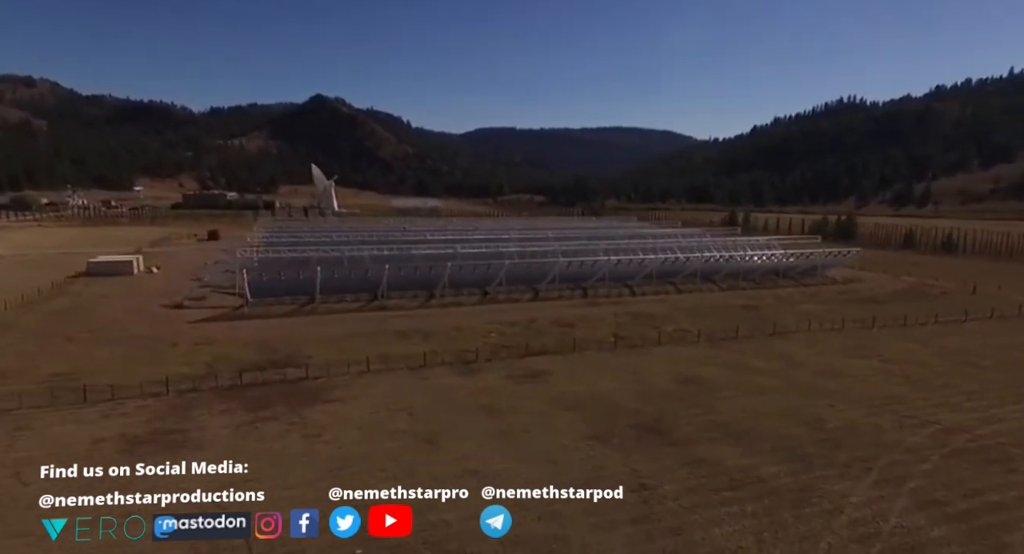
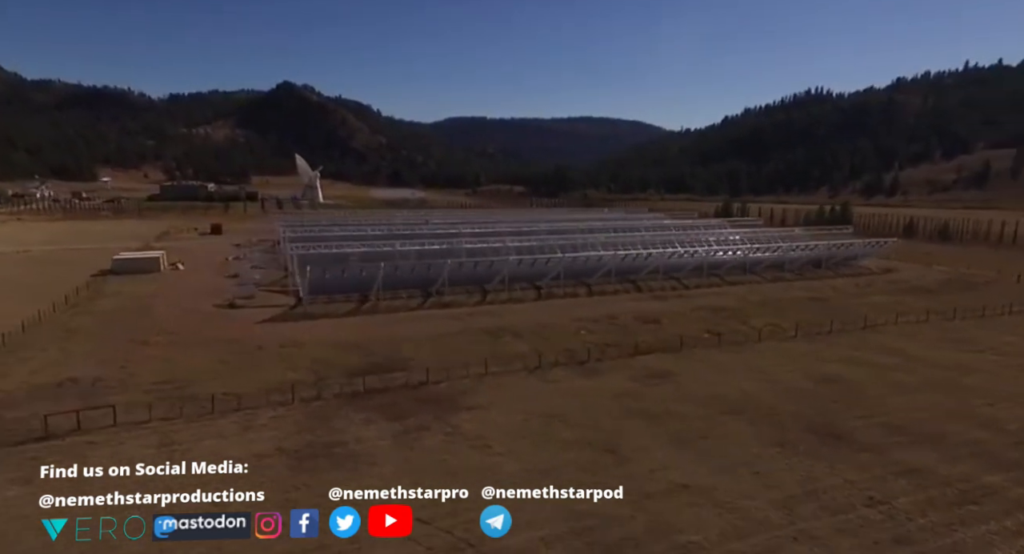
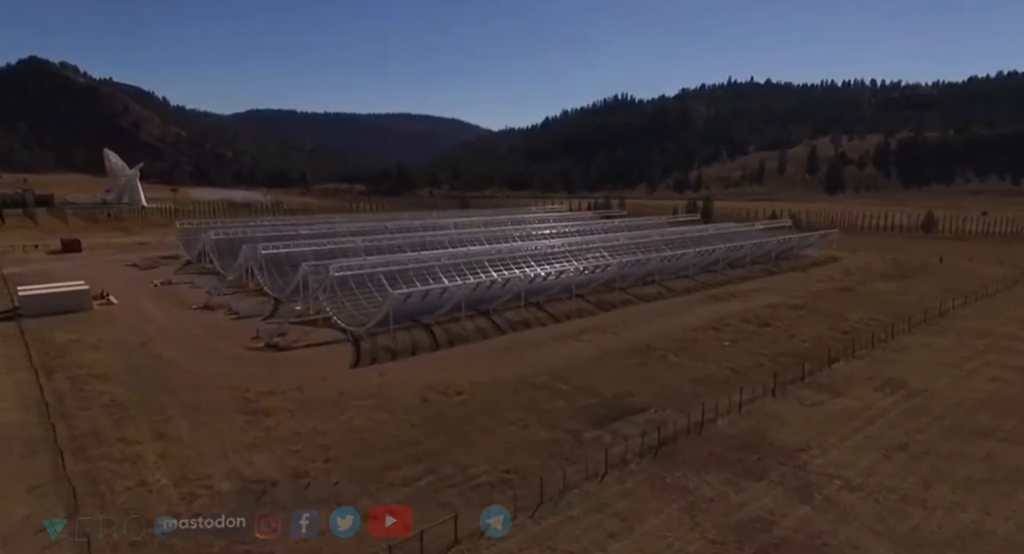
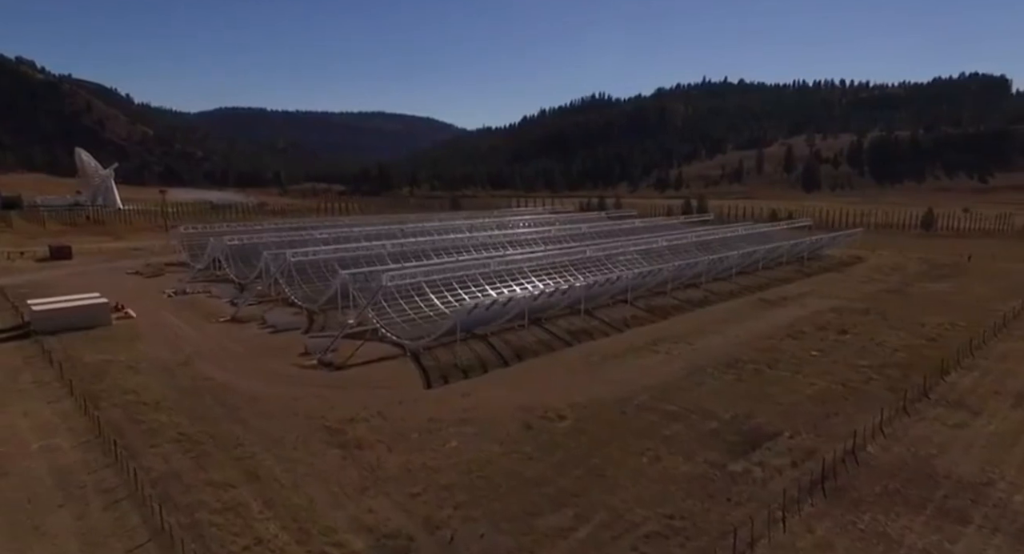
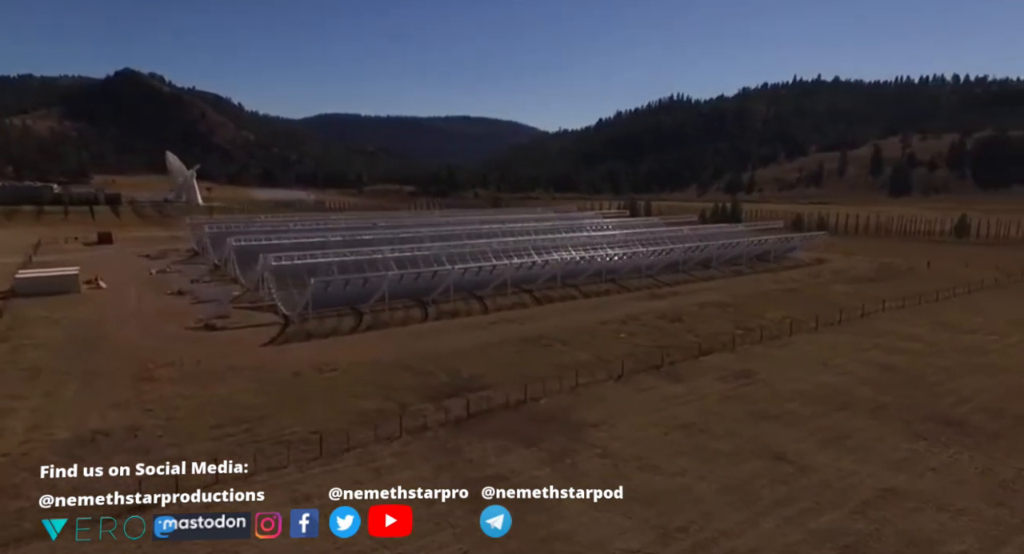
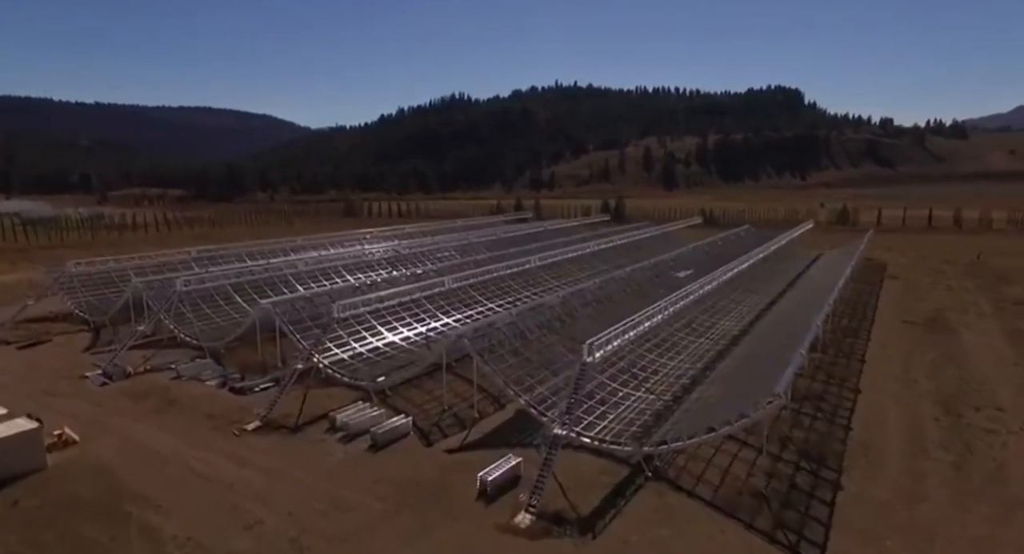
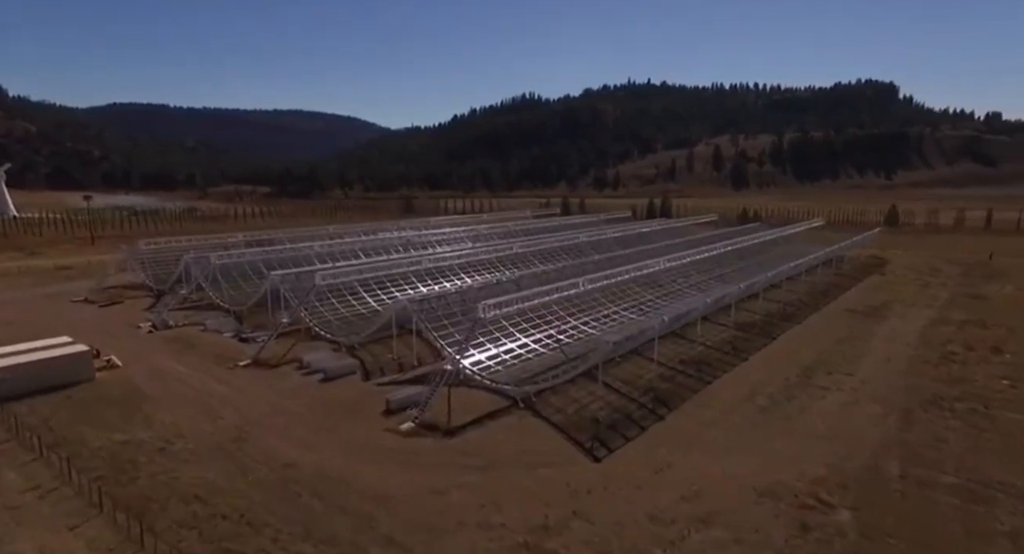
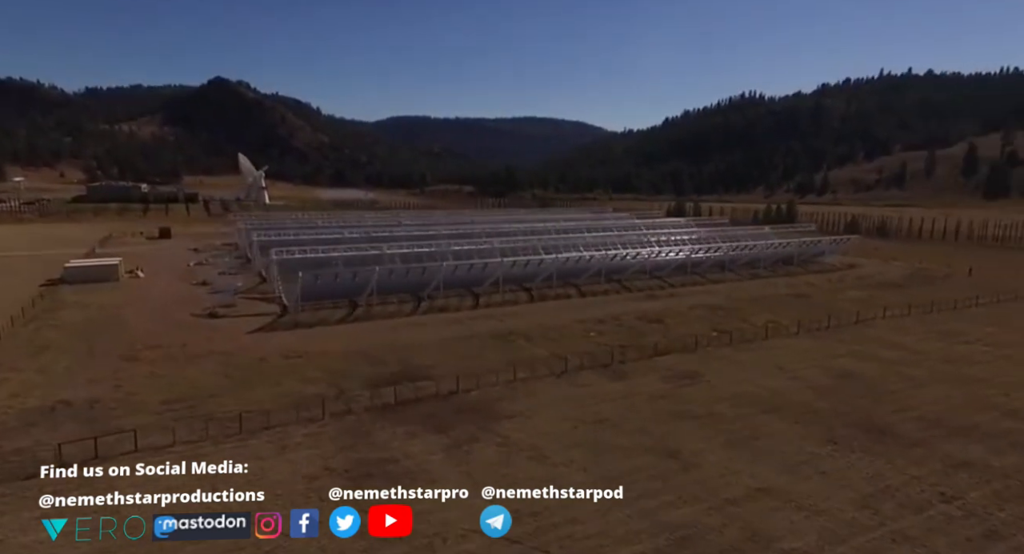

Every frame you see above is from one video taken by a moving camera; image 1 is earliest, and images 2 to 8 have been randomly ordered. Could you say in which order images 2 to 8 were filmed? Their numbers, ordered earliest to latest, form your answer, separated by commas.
2, 8, 5, 3, 4, 7, 6
